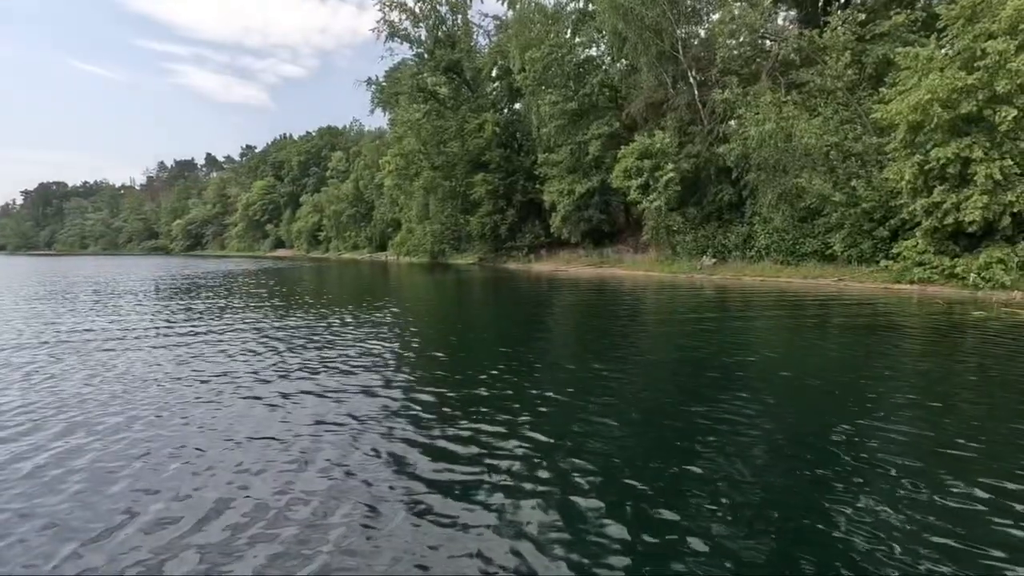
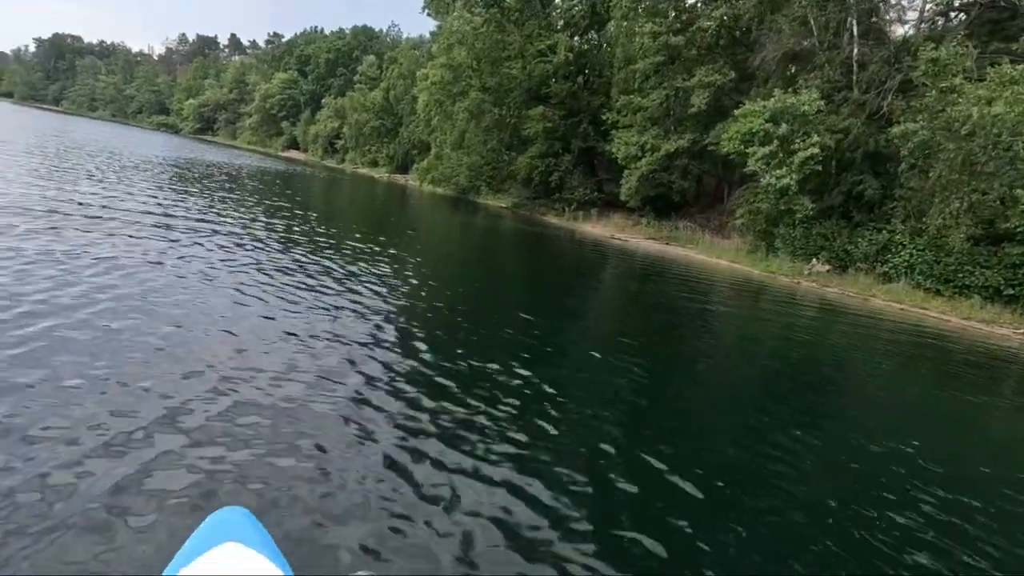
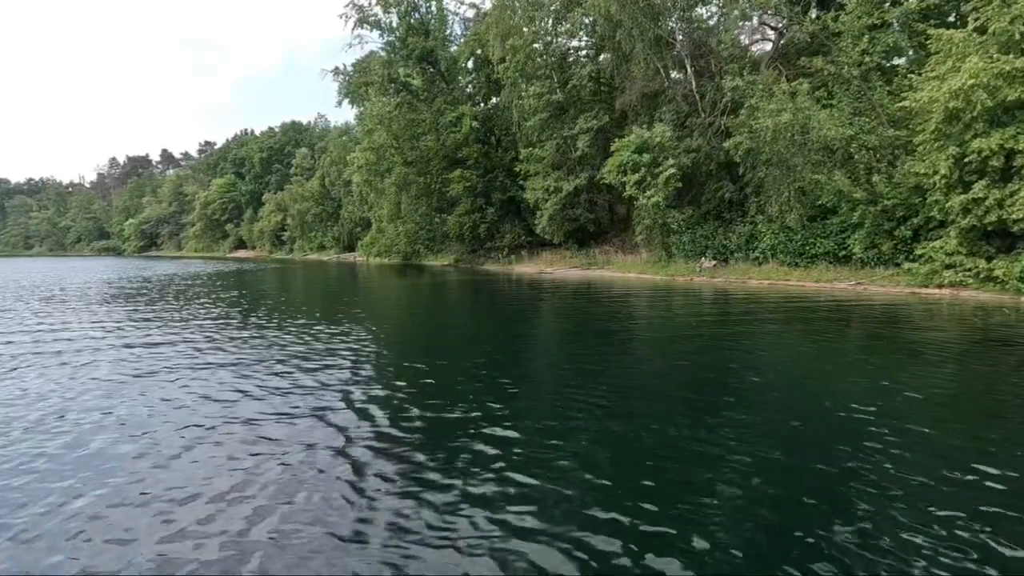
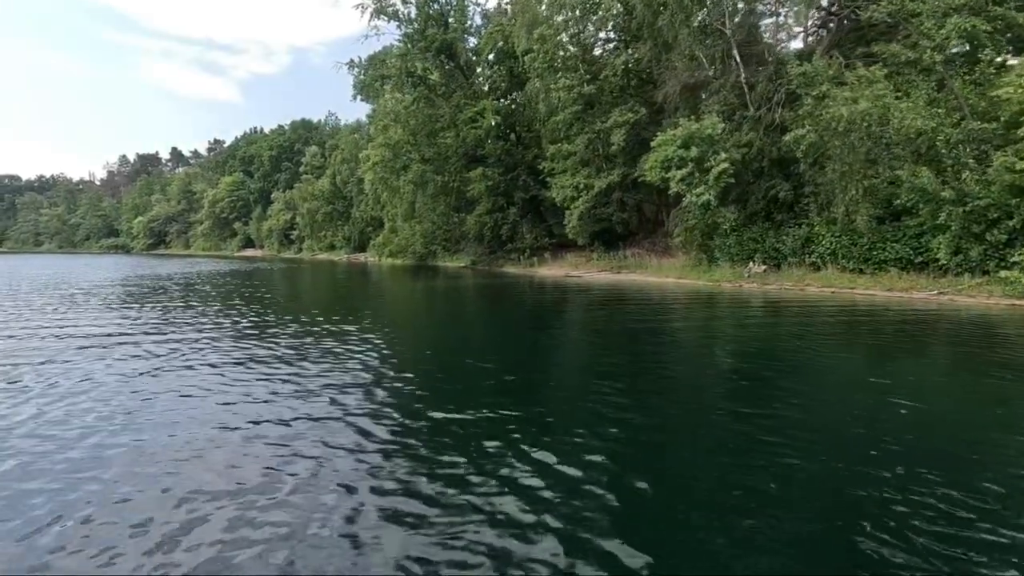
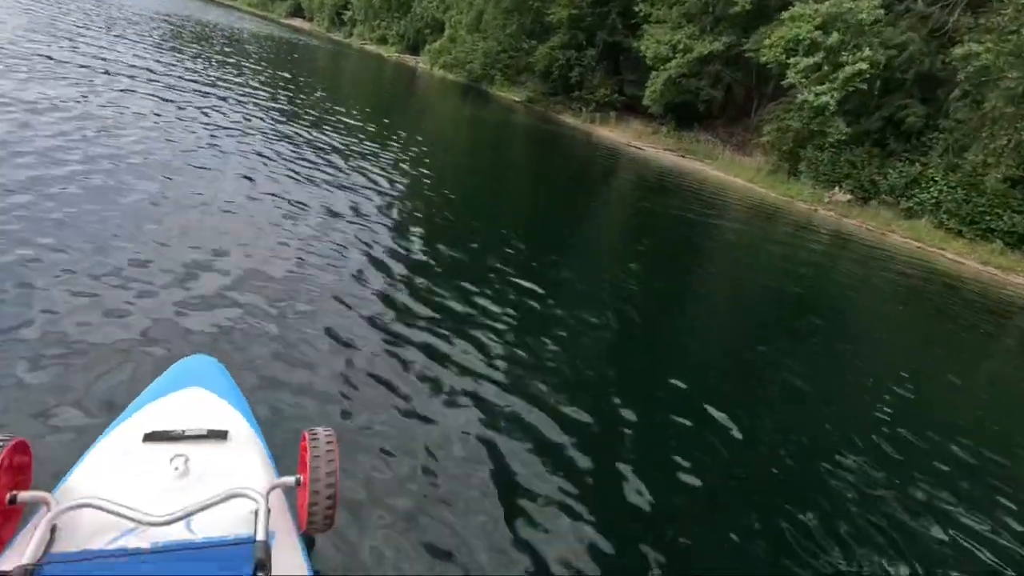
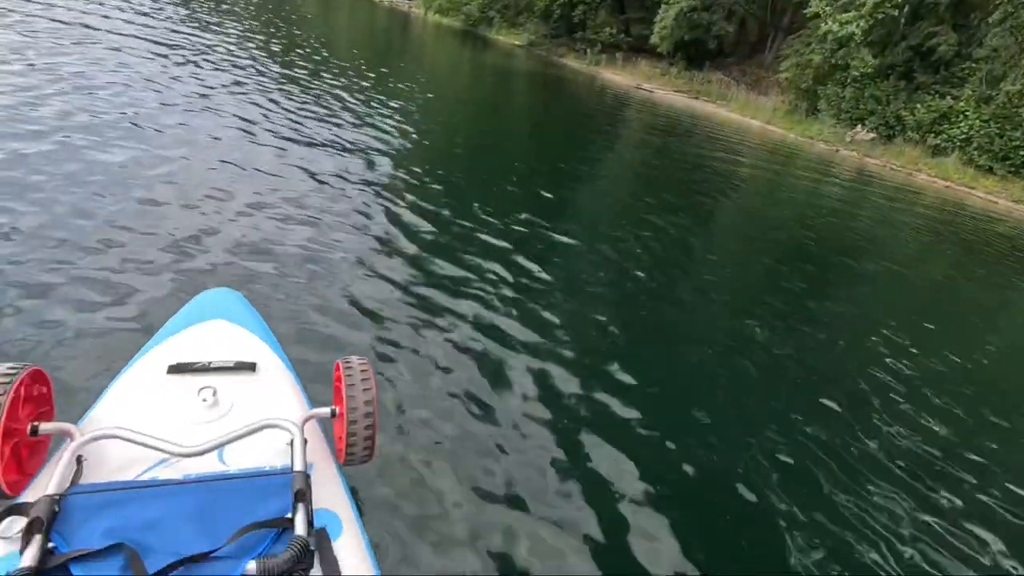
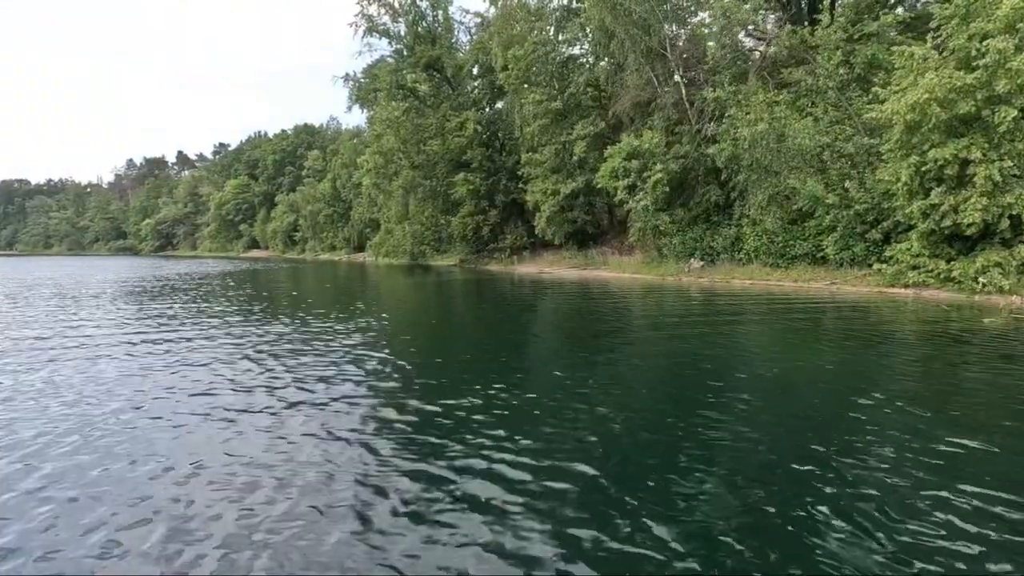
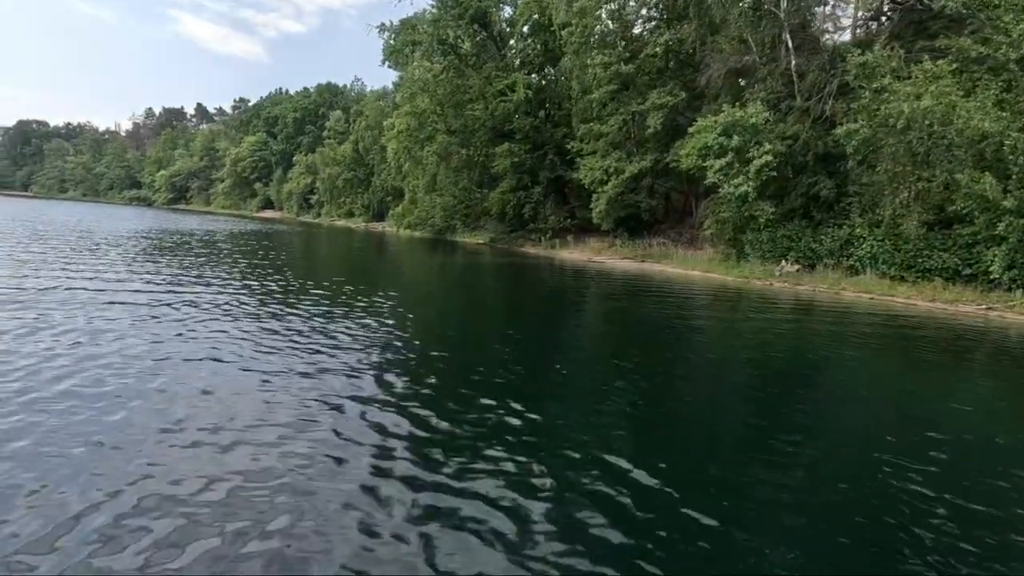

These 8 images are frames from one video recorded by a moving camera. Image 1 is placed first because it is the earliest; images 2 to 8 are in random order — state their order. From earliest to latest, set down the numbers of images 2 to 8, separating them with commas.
7, 3, 4, 8, 2, 5, 6
